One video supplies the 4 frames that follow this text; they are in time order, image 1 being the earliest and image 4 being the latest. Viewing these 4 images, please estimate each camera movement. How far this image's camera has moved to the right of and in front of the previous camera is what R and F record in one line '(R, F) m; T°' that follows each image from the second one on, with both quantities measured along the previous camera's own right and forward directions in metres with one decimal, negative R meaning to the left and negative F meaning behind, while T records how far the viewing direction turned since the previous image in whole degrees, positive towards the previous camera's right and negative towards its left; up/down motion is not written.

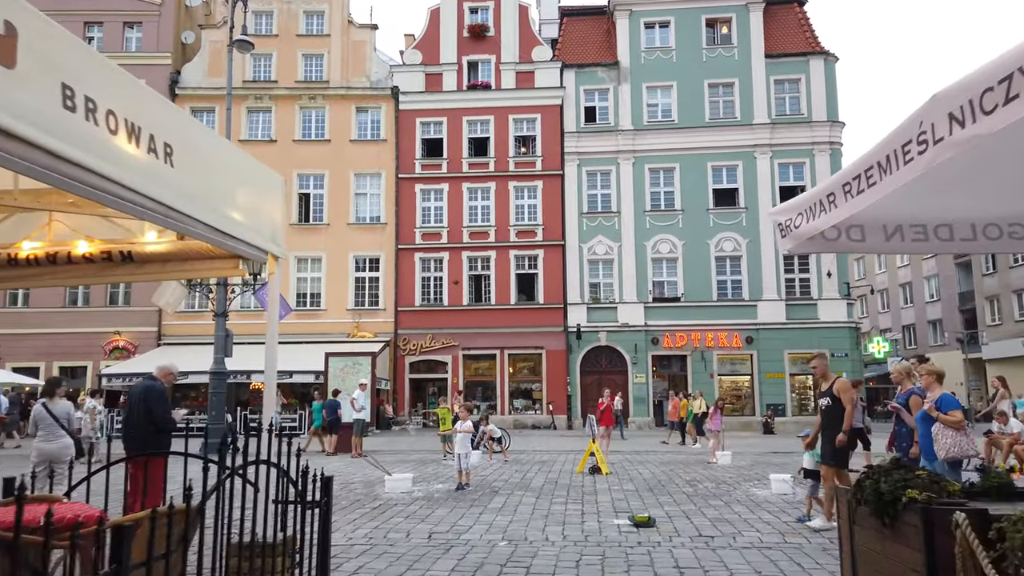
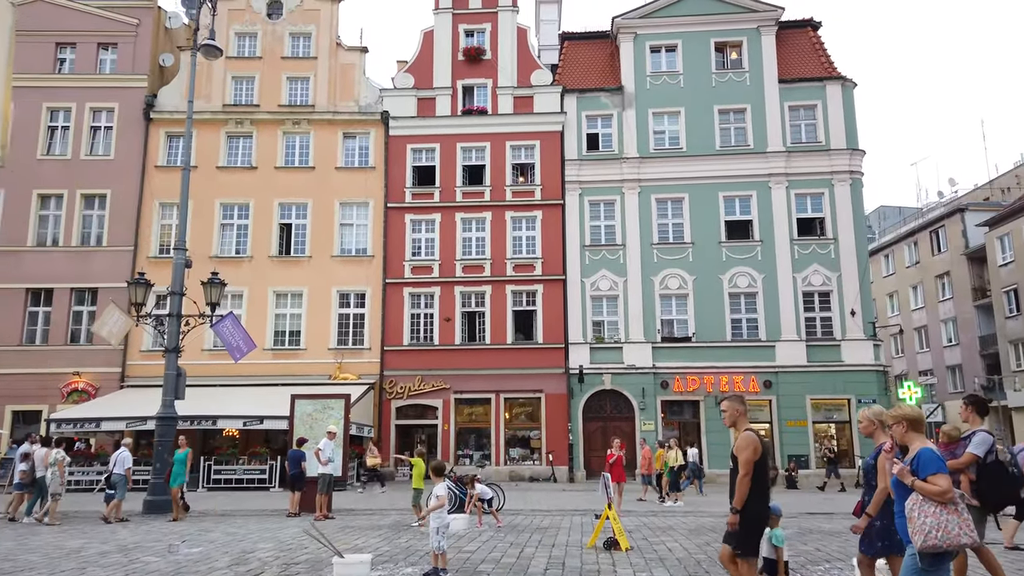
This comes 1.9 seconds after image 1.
(0.0, +2.2) m; 0°
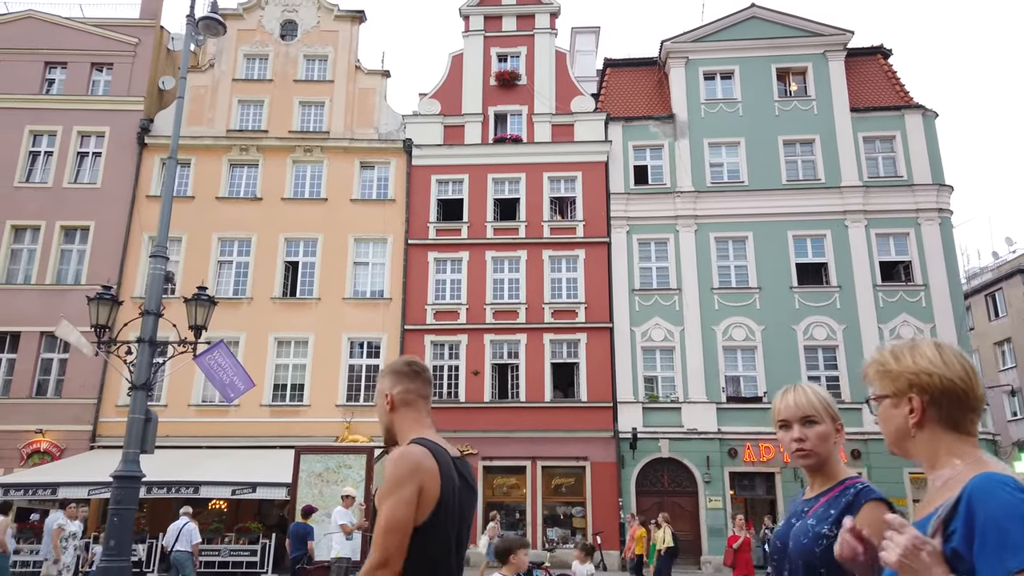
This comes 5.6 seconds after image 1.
(-1.1, +3.6) m; 0°
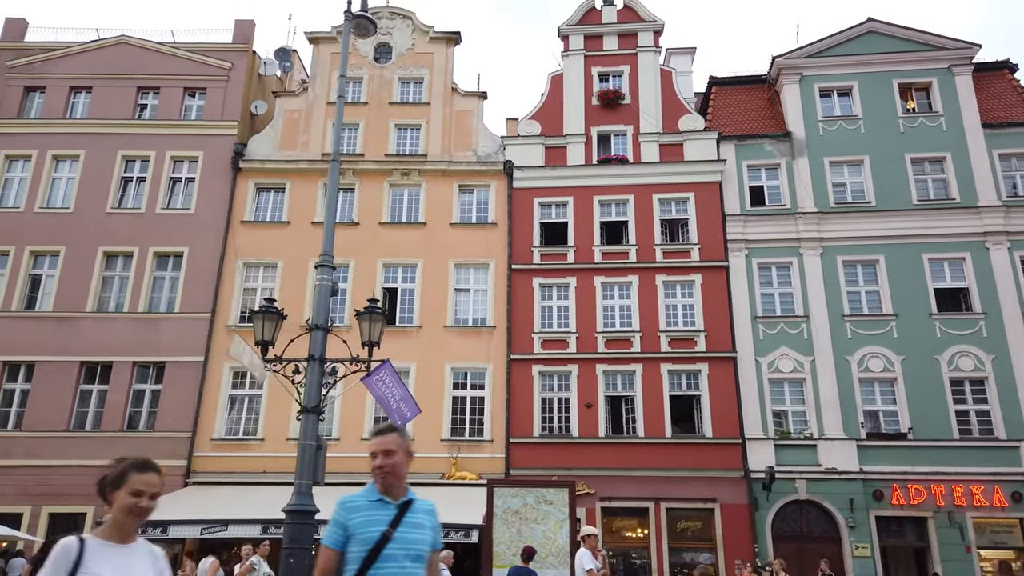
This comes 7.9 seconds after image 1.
(-2.3, +1.3) m; -2°
